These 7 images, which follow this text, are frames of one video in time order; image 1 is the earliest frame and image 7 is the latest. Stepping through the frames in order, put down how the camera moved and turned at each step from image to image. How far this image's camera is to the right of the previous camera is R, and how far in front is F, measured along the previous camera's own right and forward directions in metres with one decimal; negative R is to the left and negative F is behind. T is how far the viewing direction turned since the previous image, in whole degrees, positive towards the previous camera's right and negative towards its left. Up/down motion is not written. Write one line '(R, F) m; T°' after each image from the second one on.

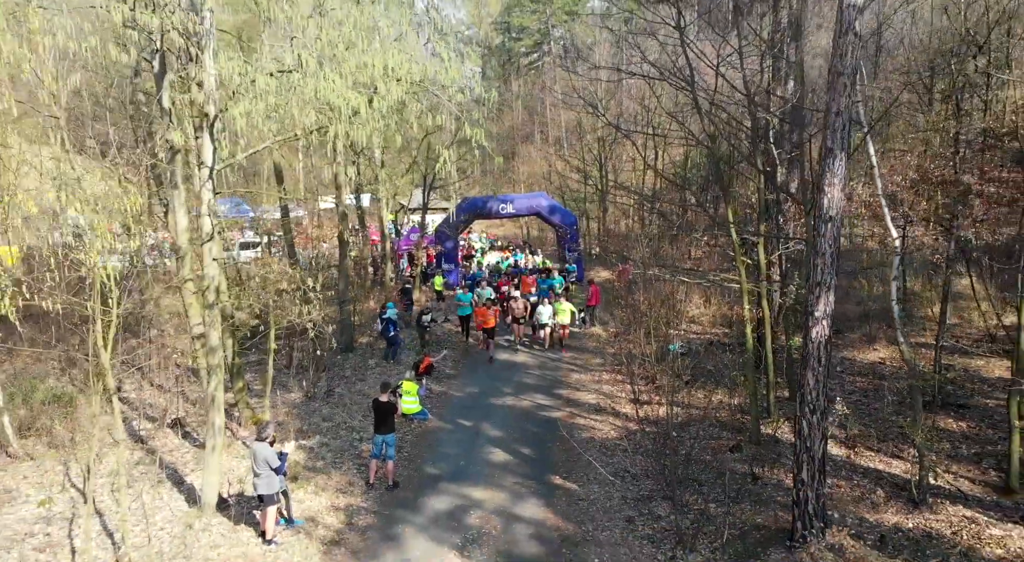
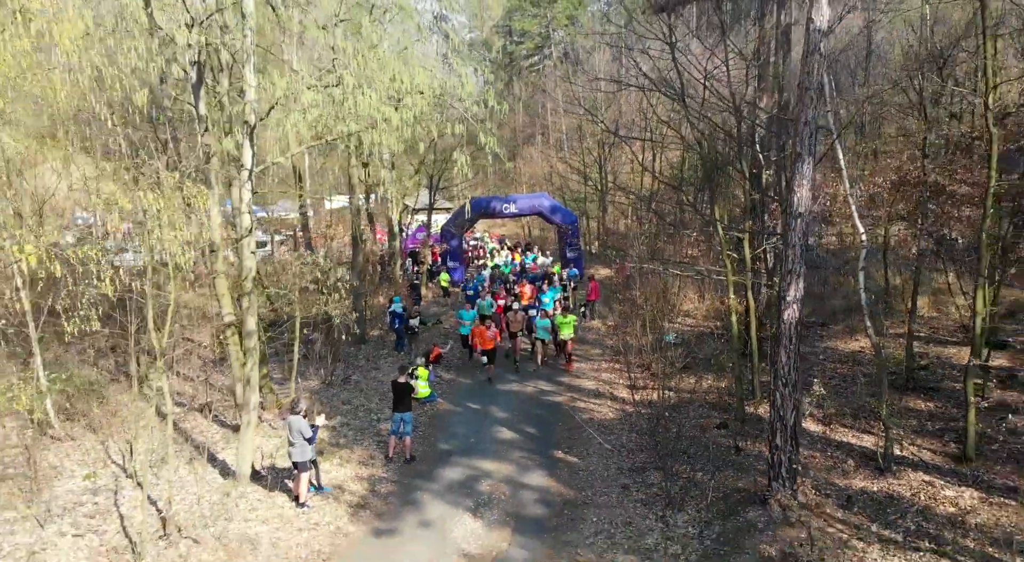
(-0.1, -1.0) m; 0°
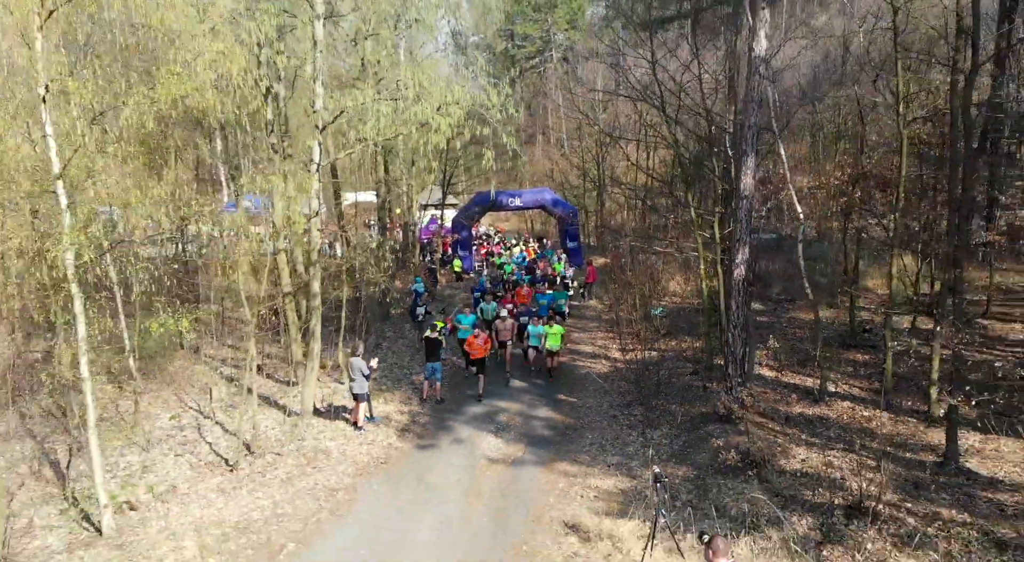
(-0.2, -2.6) m; 0°
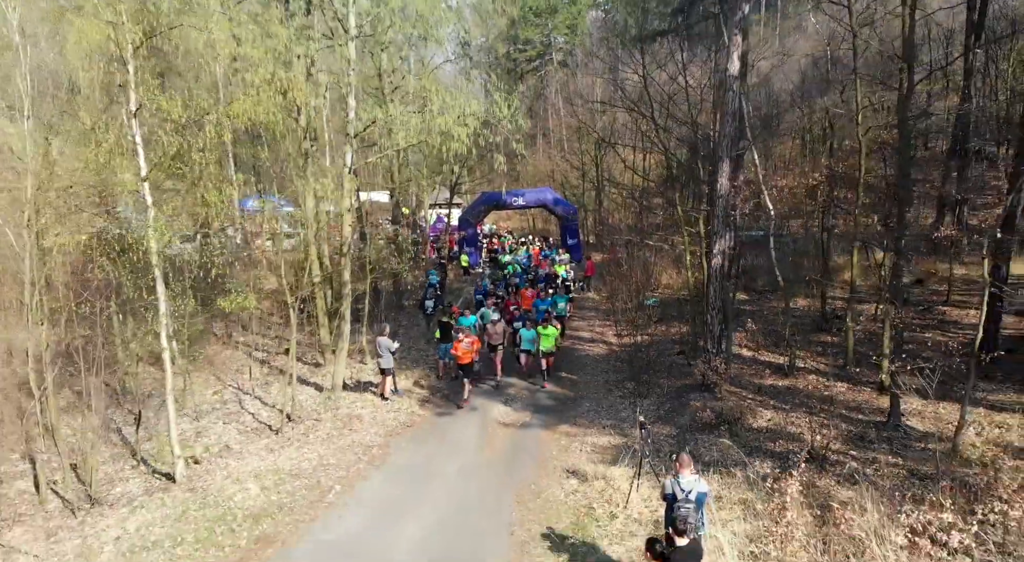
(-0.1, -1.8) m; 0°
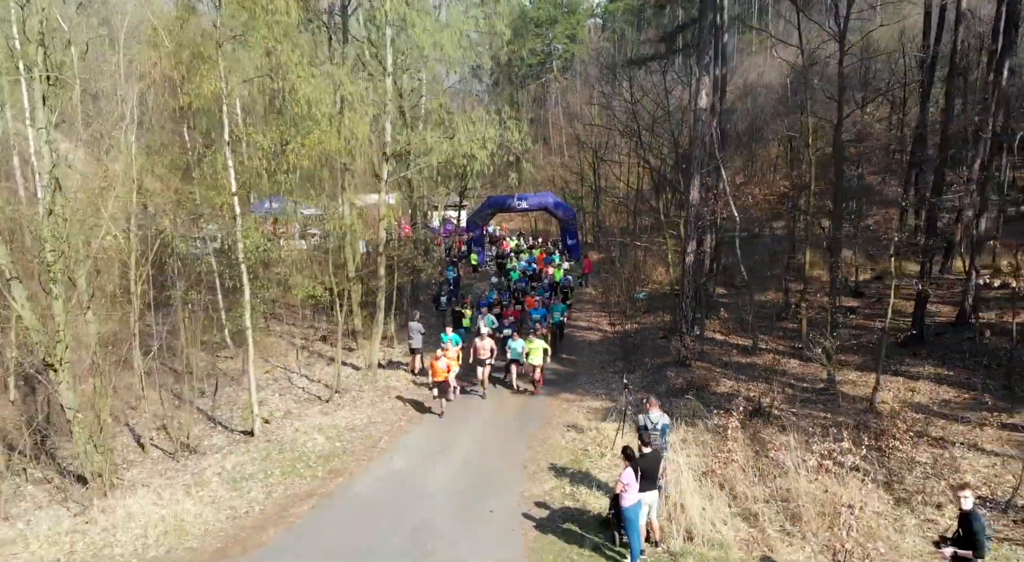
(-0.2, -2.9) m; 0°
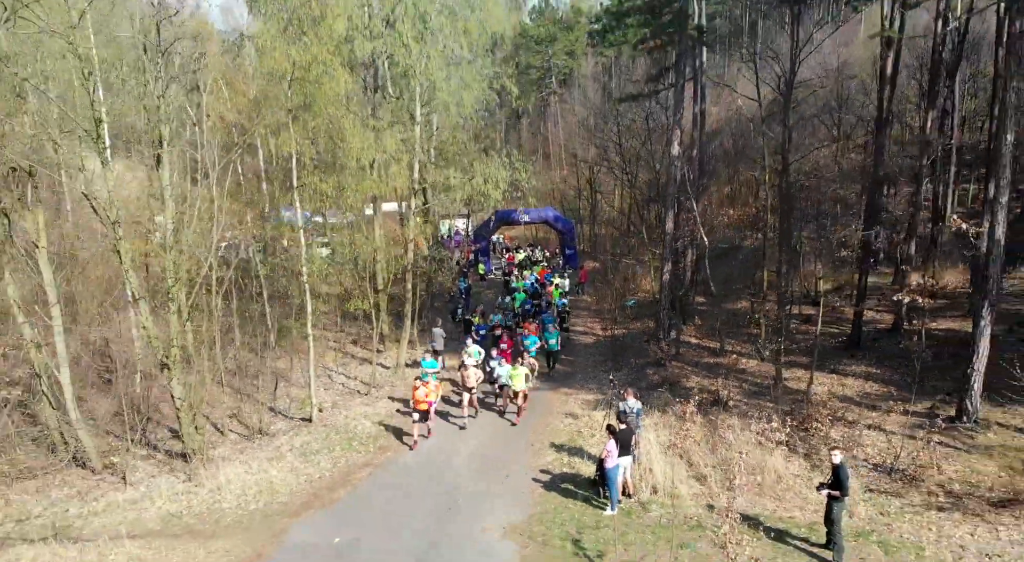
(-0.2, -3.4) m; 0°
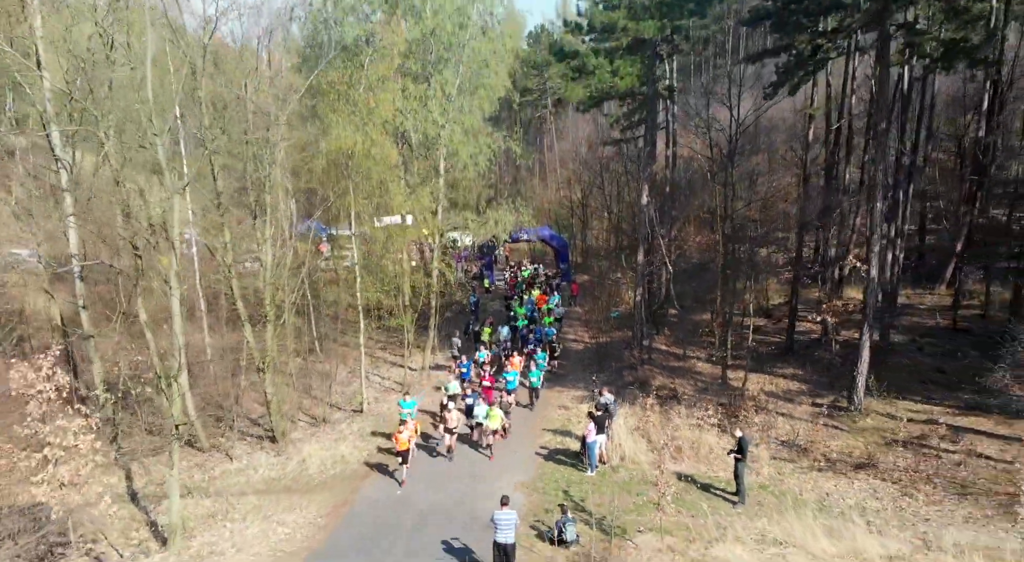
(-0.3, -5.2) m; 0°
